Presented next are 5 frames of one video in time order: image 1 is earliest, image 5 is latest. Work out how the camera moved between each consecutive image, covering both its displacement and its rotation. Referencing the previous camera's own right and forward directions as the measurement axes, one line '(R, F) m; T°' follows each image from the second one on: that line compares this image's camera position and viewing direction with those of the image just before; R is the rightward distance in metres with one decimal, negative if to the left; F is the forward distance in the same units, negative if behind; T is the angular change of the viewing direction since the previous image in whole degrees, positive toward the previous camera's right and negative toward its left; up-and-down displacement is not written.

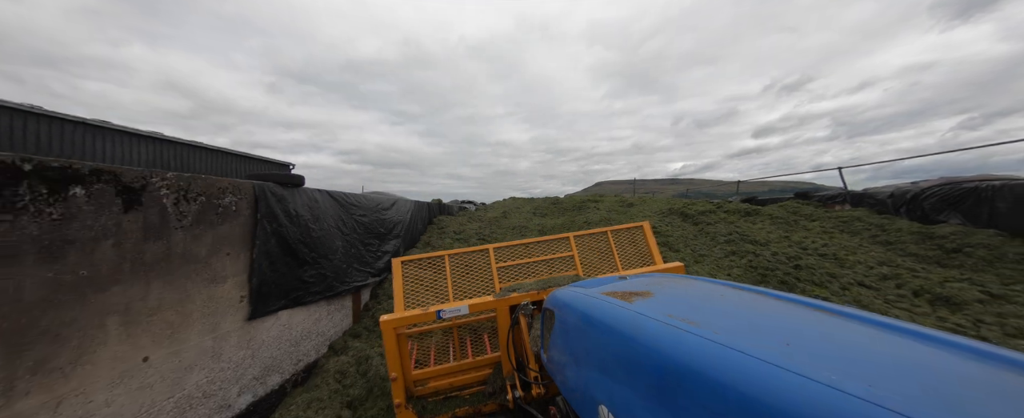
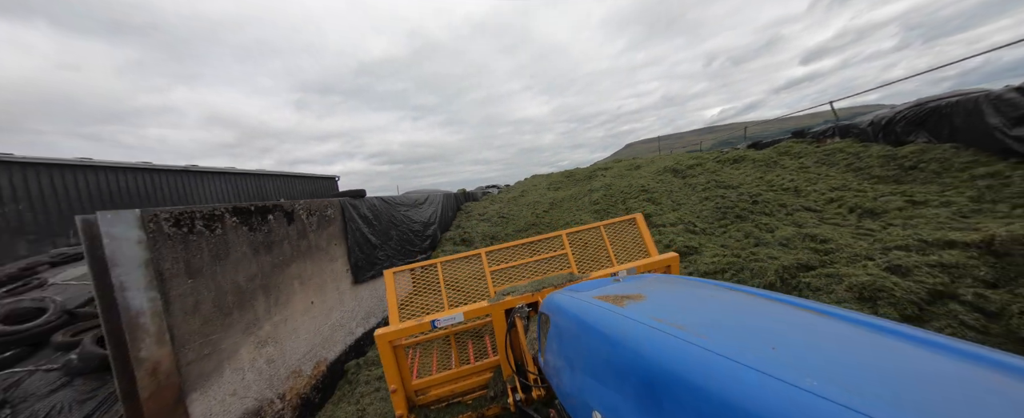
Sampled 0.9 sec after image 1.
(+0.4, -1.0) m; -6°
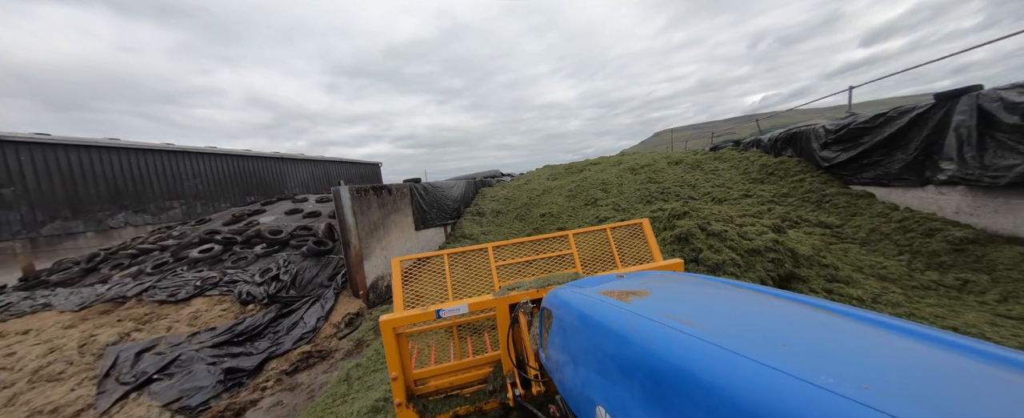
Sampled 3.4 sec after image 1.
(+0.6, -2.6) m; -4°
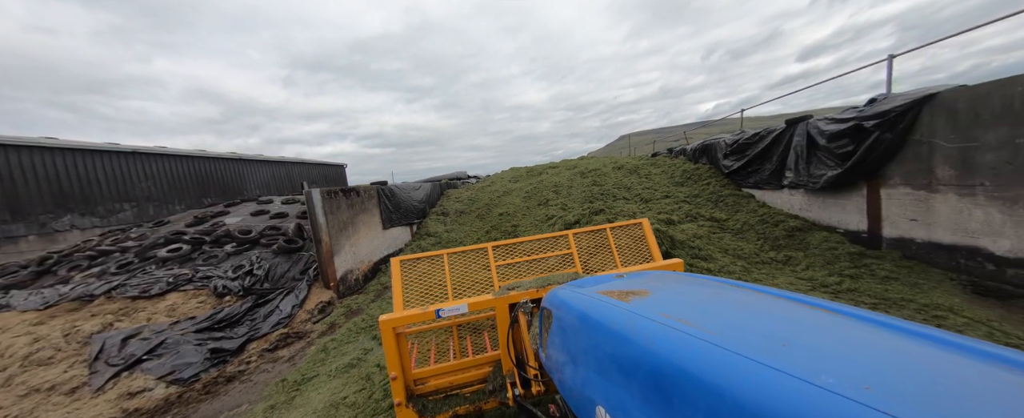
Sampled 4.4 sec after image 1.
(+0.3, -0.8) m; +6°
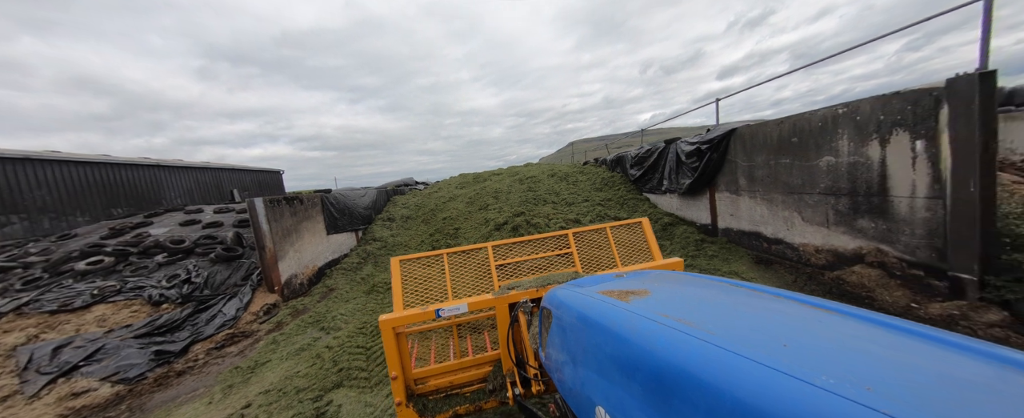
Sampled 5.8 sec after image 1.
(+0.3, -0.9) m; +9°
